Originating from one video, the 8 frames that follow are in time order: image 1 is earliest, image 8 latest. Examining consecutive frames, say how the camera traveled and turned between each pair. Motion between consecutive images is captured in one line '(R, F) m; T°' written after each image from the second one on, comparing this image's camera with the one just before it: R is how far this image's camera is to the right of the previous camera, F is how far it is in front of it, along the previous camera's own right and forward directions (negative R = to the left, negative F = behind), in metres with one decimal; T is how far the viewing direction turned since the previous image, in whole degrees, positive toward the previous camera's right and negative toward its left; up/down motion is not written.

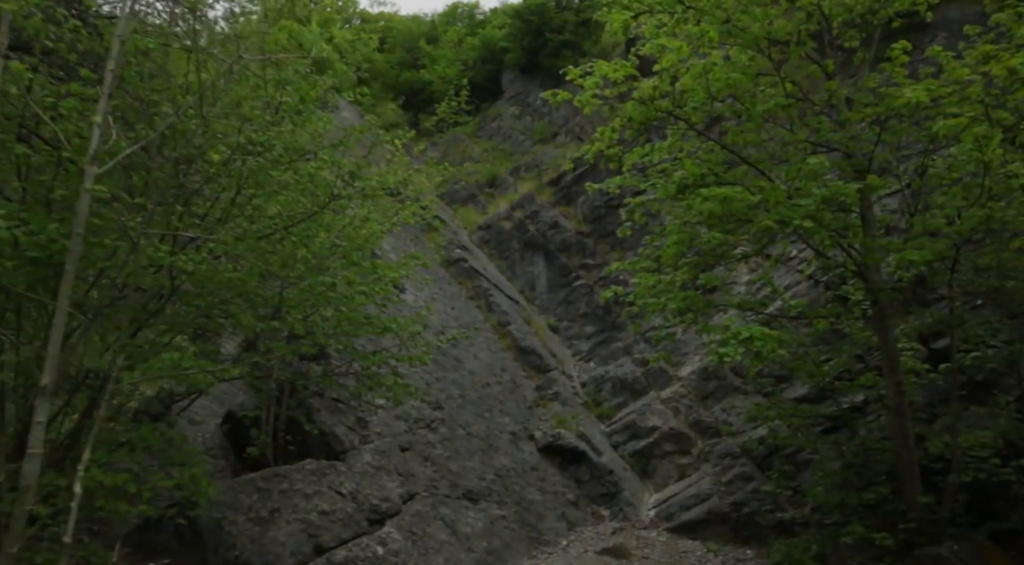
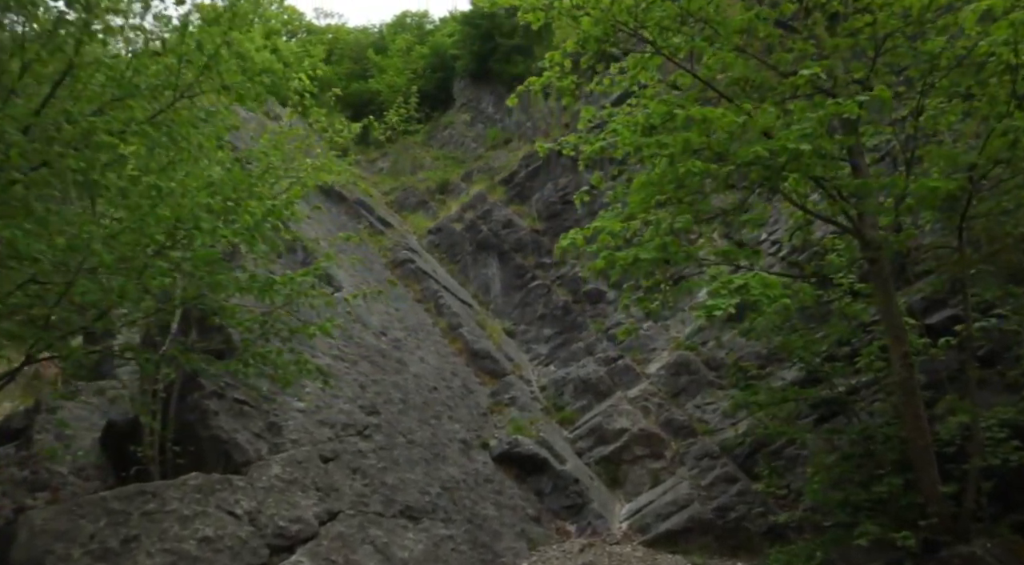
(+0.2, +1.6) m; +3°
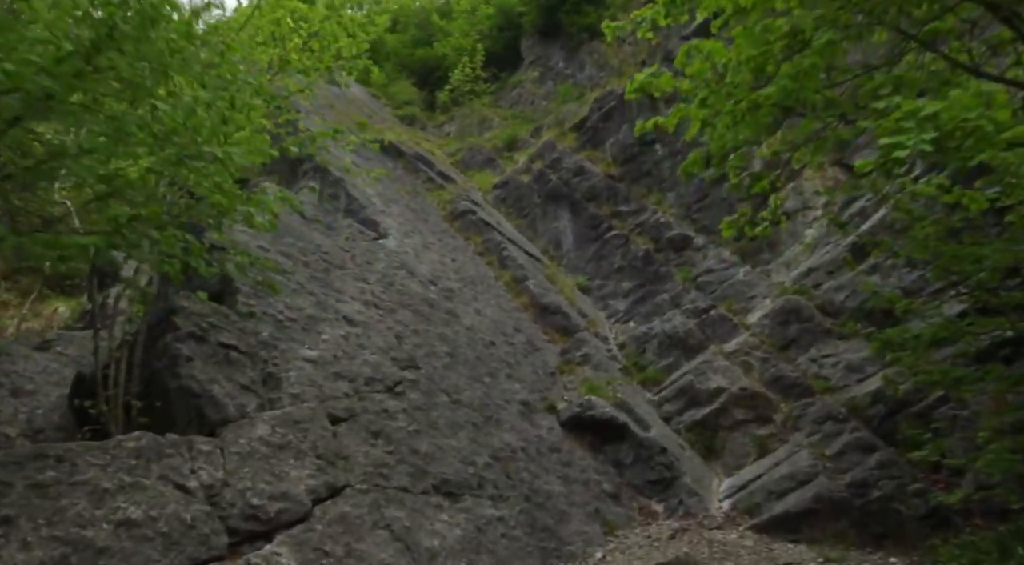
(+0.2, +2.2) m; -6°
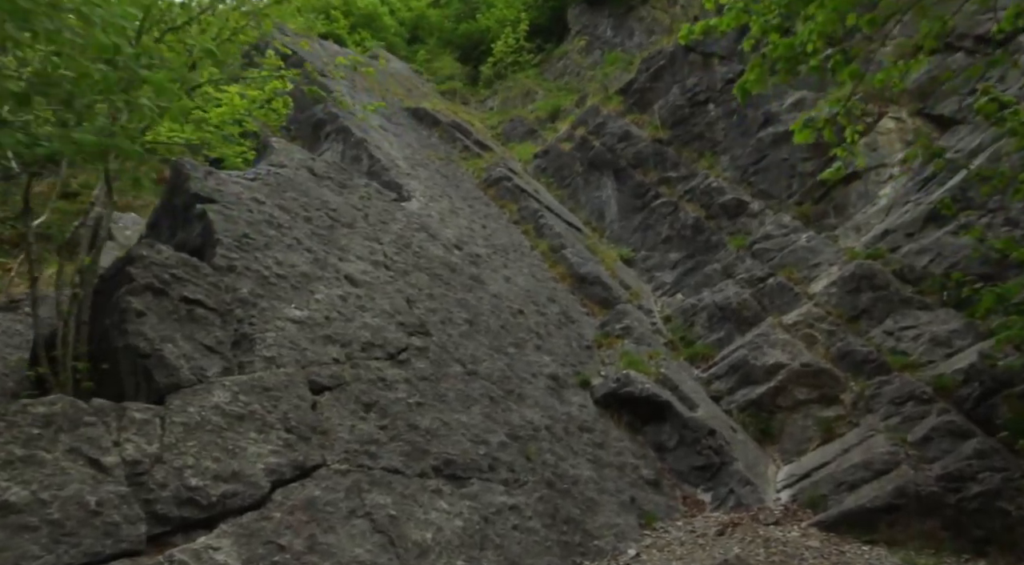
(+0.3, +1.1) m; -4°
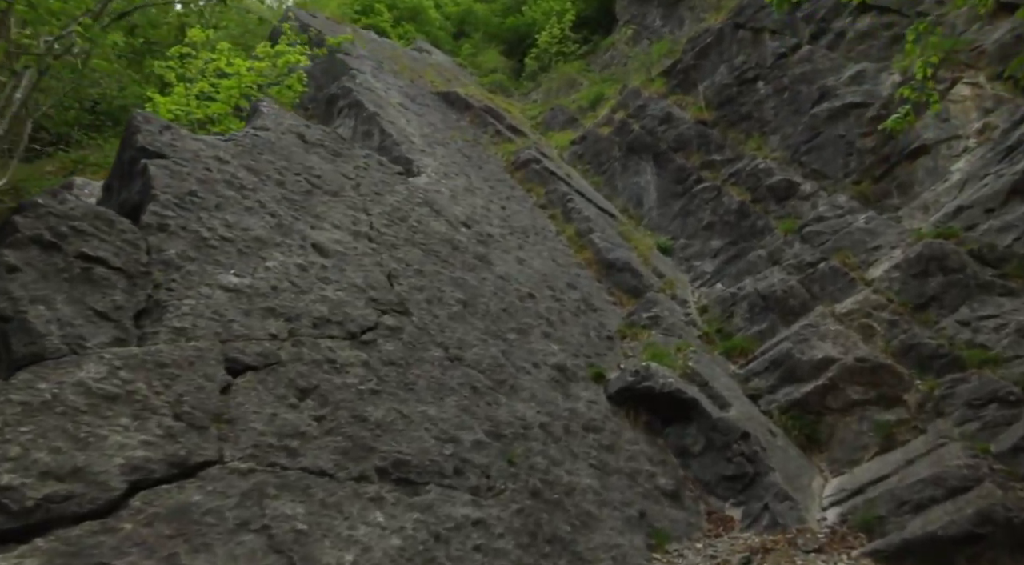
(+0.5, +1.2) m; -4°
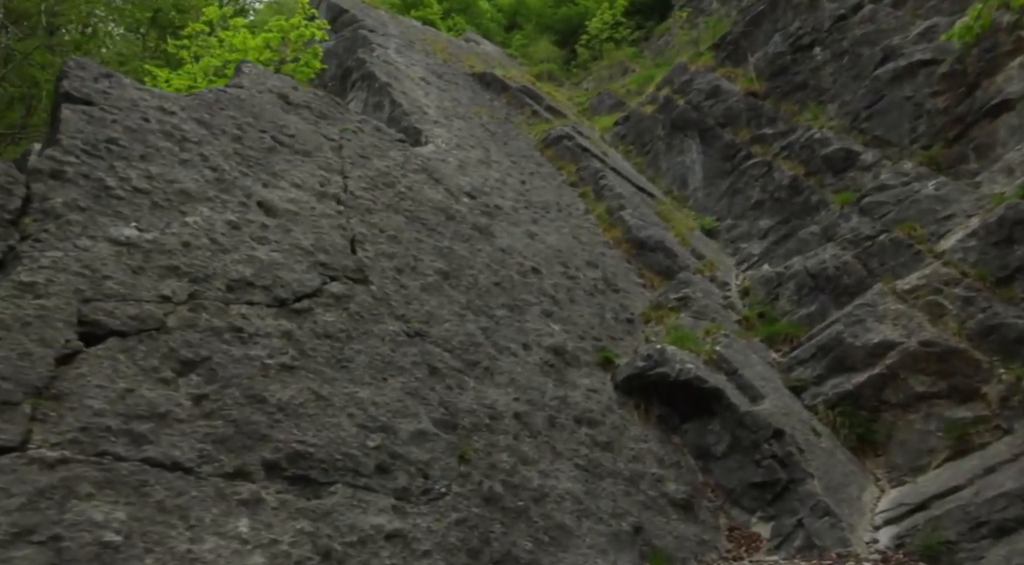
(+0.6, +1.1) m; -5°
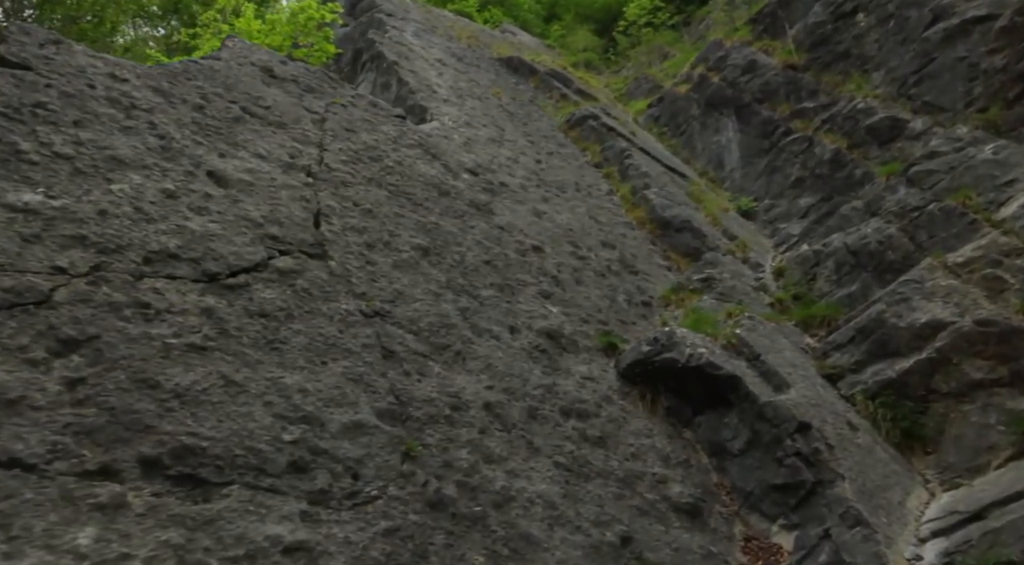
(+0.5, +0.7) m; -4°
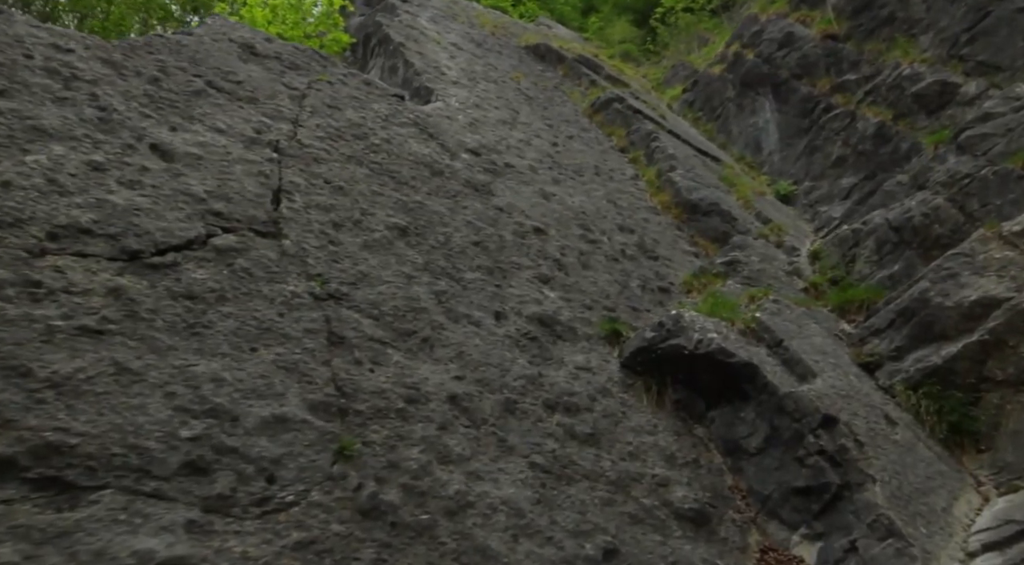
(+0.4, +0.6) m; -4°
